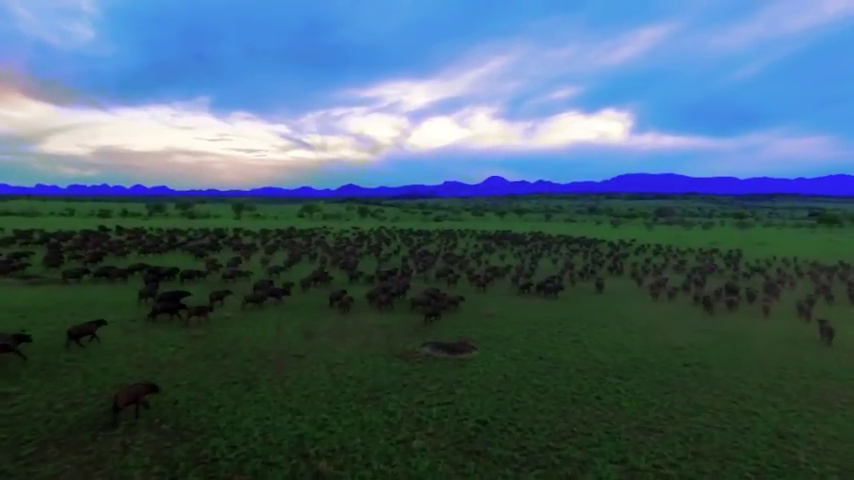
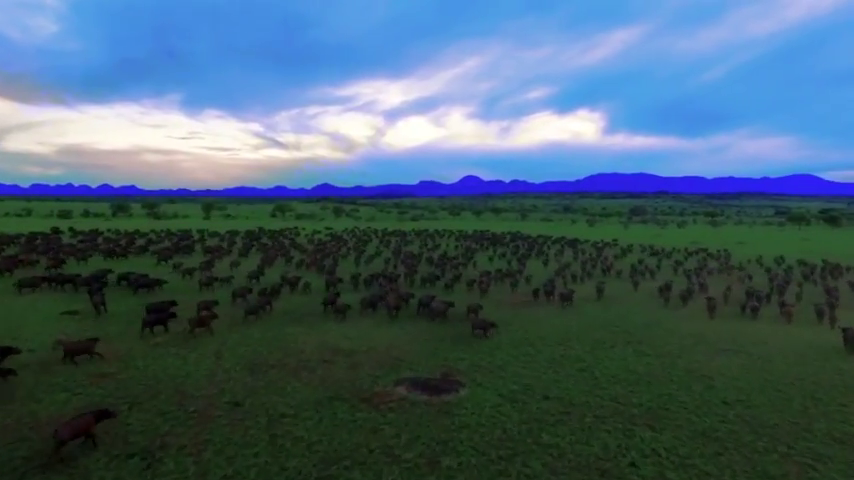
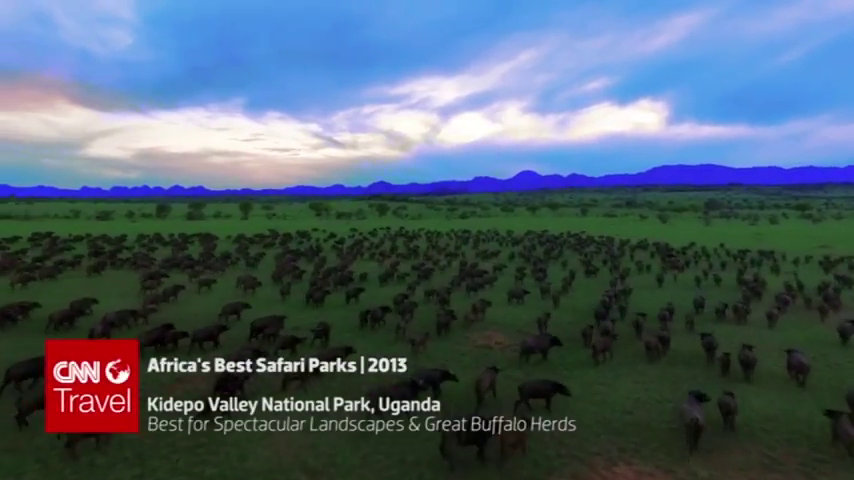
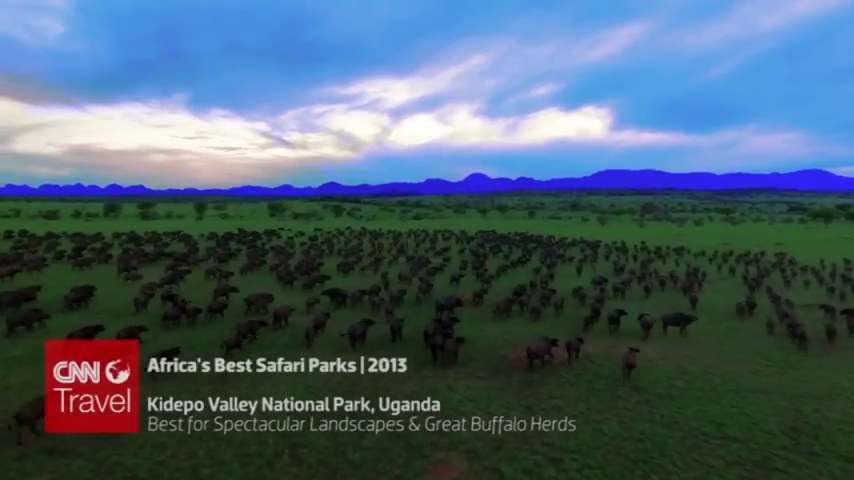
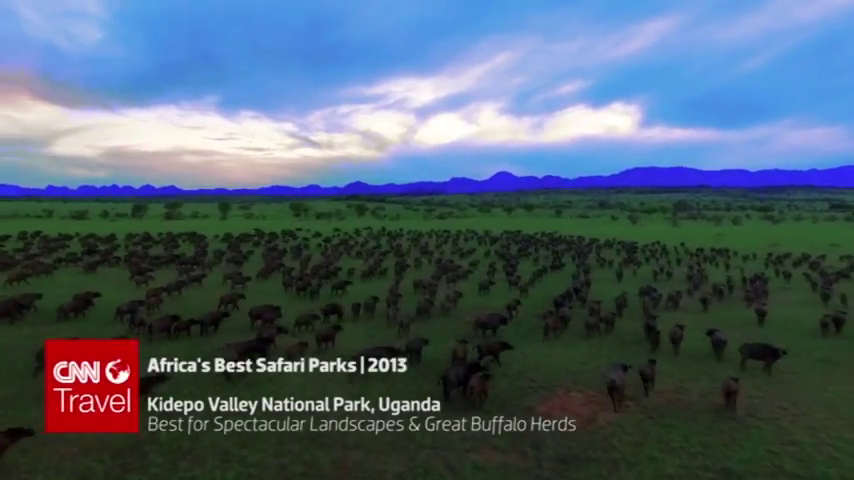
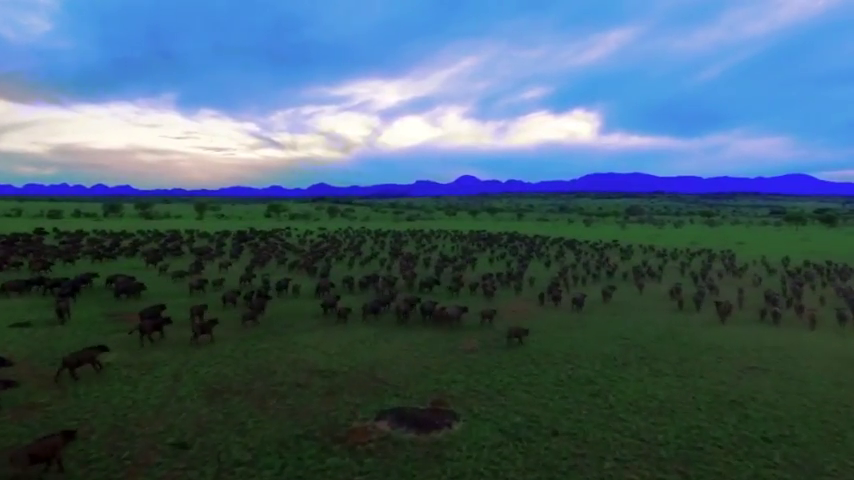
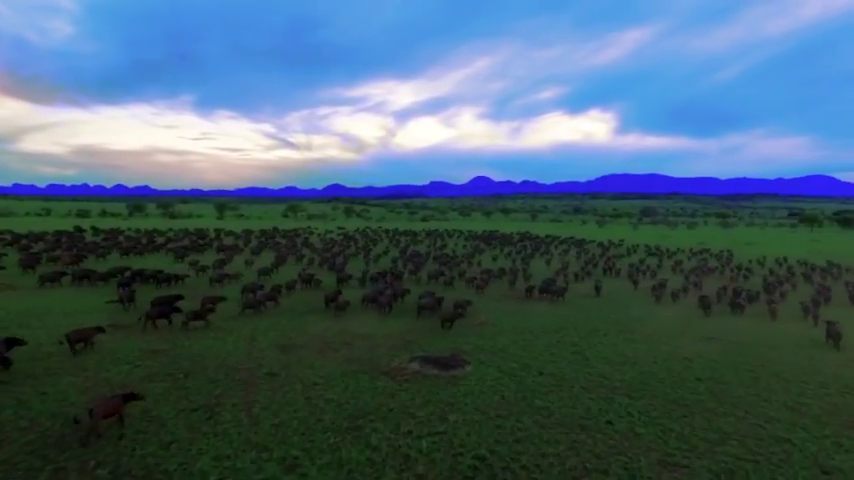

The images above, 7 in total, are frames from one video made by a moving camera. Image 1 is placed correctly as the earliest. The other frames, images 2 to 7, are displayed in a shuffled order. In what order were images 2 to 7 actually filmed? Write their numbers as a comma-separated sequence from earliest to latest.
7, 2, 6, 4, 5, 3
